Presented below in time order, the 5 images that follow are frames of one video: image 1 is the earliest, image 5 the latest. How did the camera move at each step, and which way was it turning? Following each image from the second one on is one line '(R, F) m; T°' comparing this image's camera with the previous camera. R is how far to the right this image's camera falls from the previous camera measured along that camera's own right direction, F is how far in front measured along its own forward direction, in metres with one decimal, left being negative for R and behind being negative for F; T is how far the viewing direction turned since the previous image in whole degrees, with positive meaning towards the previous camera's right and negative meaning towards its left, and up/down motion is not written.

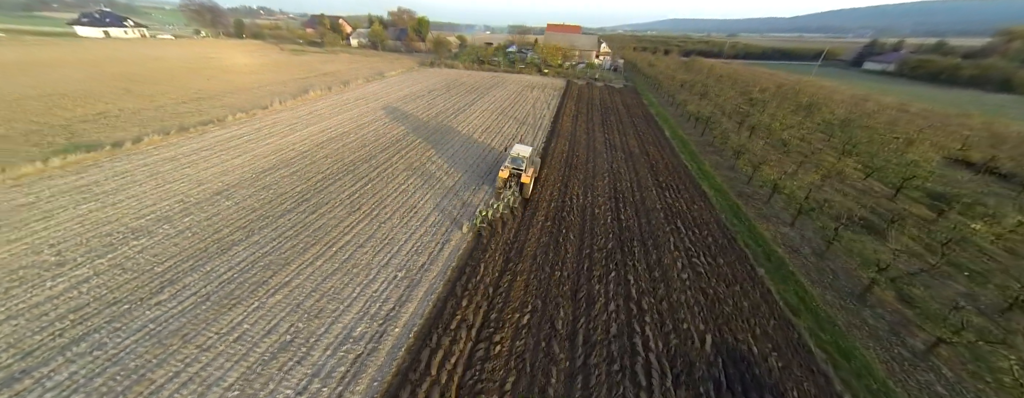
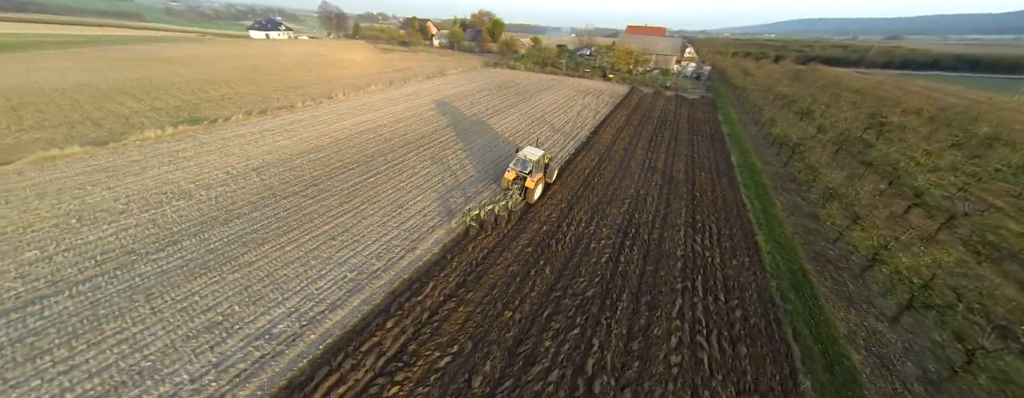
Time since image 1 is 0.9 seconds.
(+2.5, +1.5) m; -14°
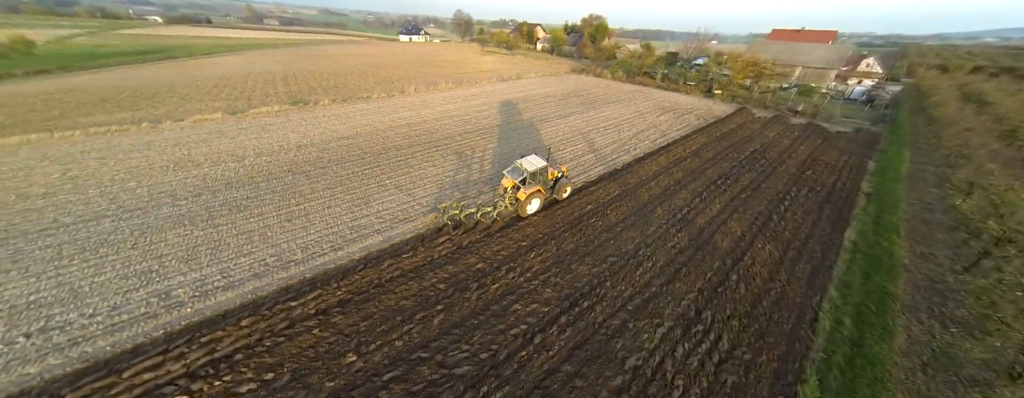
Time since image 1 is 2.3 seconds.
(+3.8, +2.3) m; -20°
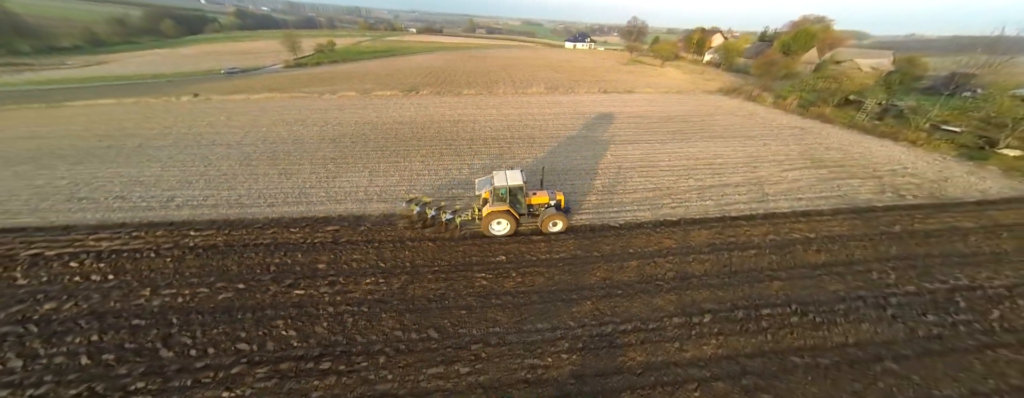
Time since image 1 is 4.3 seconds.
(+5.5, +3.4) m; -29°
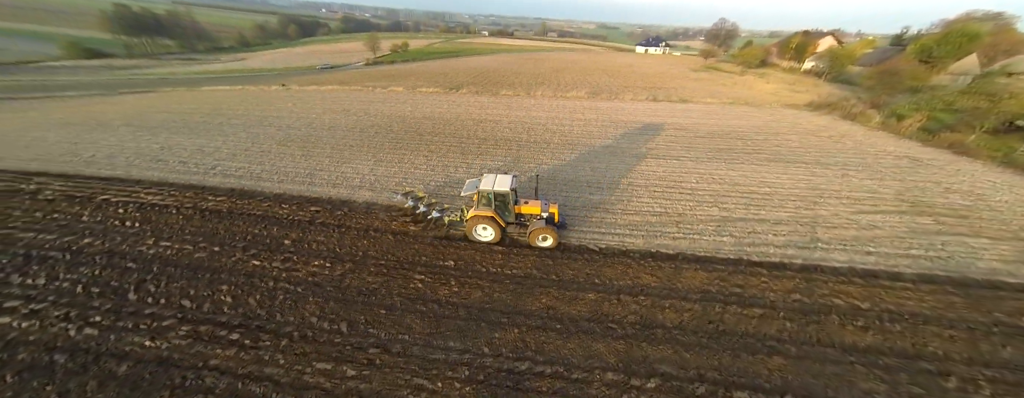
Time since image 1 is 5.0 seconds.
(+2.2, +0.8) m; -12°
